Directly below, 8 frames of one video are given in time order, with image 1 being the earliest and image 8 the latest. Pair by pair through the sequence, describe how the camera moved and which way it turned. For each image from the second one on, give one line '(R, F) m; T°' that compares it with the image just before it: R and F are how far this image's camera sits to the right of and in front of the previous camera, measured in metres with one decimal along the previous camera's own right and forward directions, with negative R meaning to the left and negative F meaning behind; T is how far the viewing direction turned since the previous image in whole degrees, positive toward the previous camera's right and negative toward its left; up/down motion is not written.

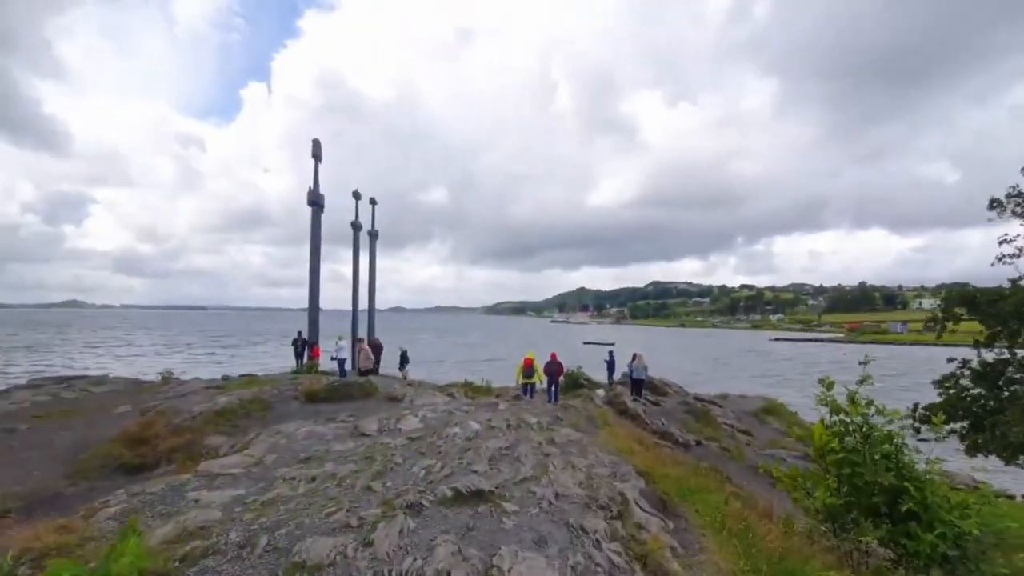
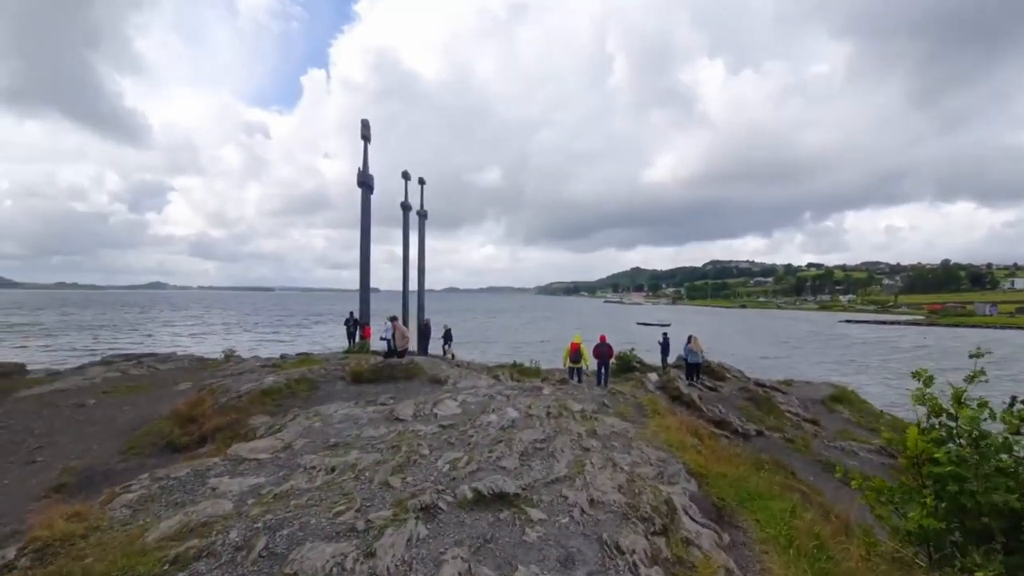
(+0.2, +0.6) m; -5°
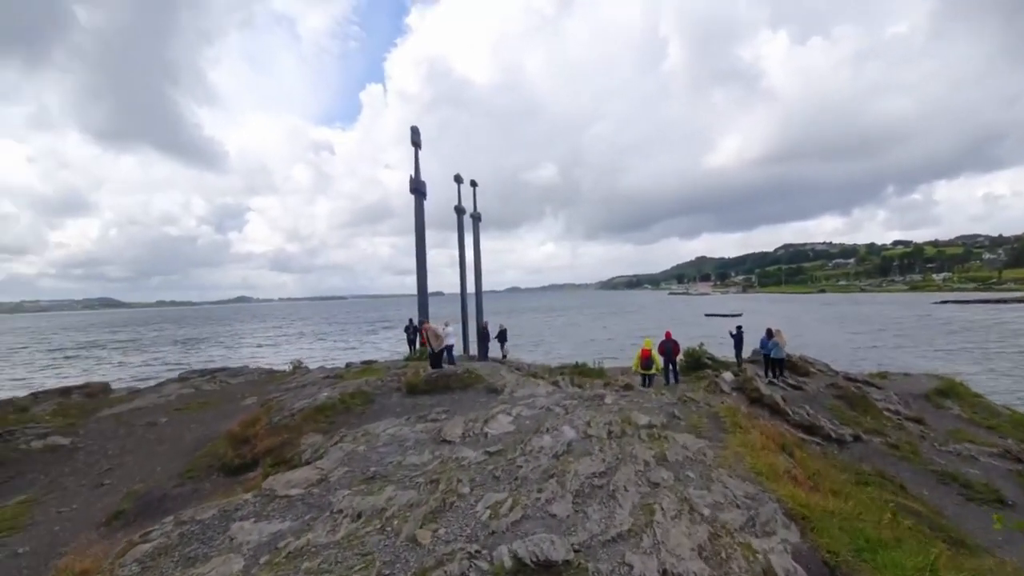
(+0.2, +0.9) m; -6°
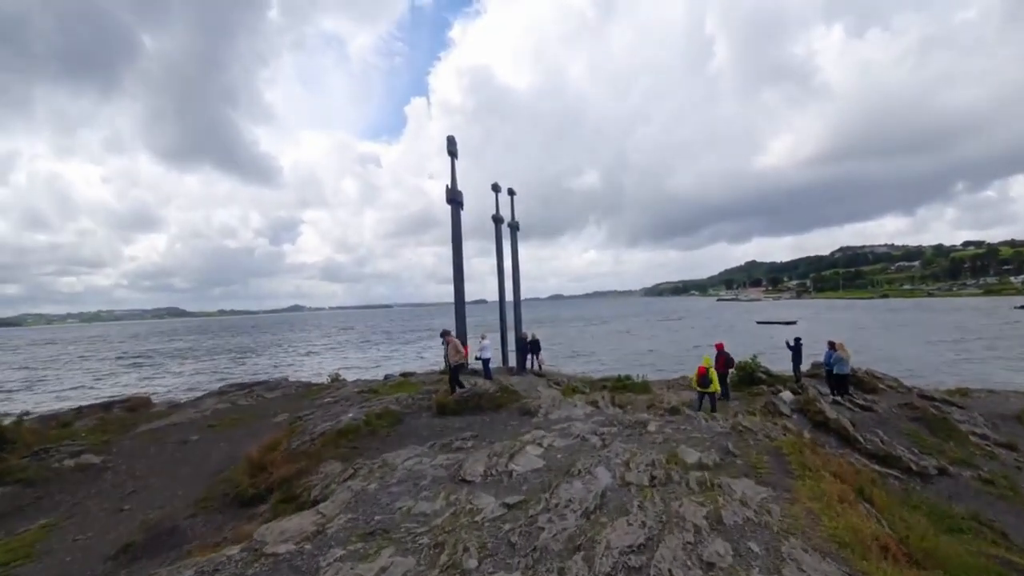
(+0.2, +1.0) m; -4°
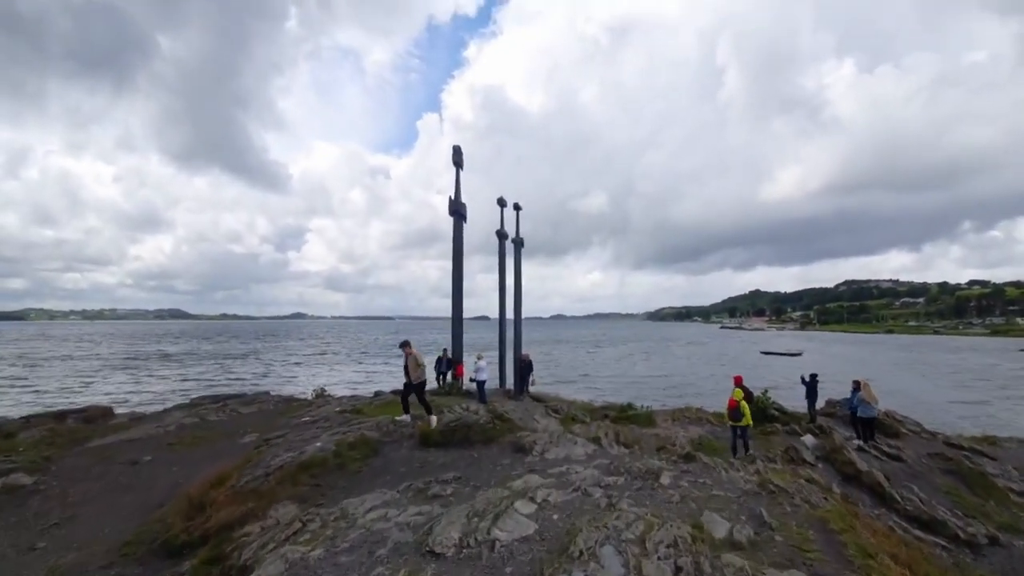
(+0.1, +1.5) m; 0°
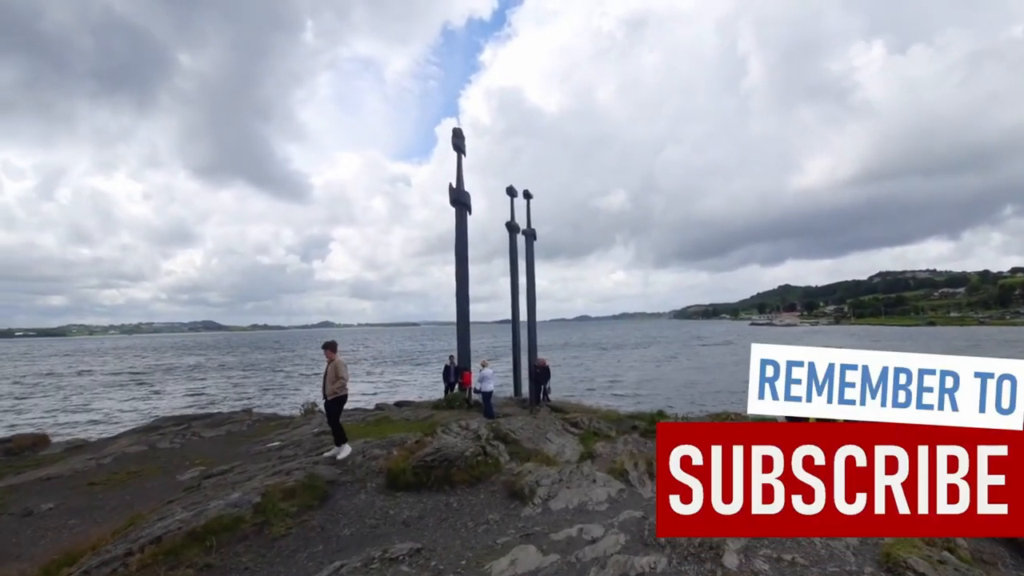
(+0.5, +3.2) m; -2°
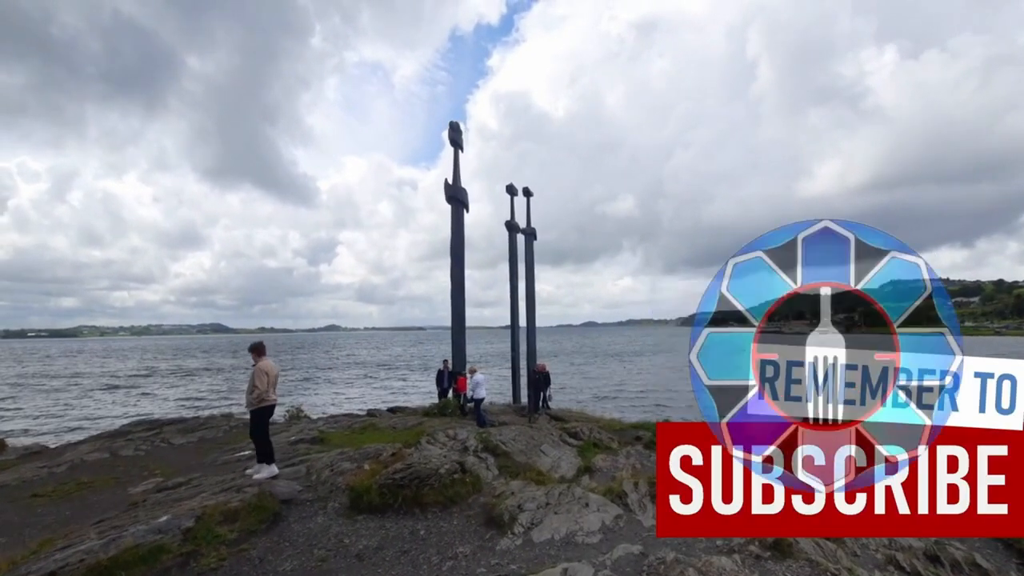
(+0.4, +1.2) m; -1°
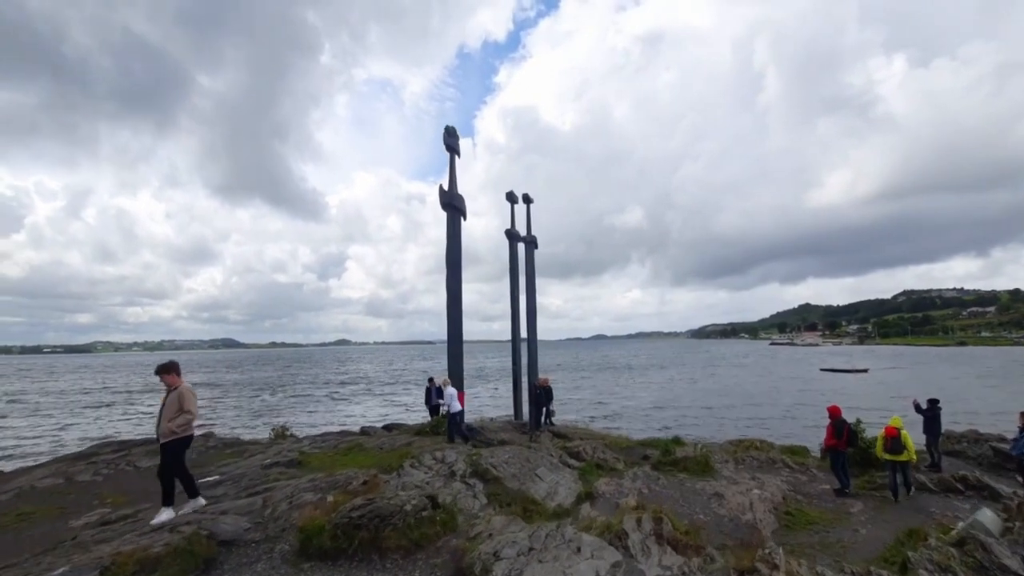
(+0.4, +1.3) m; -1°
